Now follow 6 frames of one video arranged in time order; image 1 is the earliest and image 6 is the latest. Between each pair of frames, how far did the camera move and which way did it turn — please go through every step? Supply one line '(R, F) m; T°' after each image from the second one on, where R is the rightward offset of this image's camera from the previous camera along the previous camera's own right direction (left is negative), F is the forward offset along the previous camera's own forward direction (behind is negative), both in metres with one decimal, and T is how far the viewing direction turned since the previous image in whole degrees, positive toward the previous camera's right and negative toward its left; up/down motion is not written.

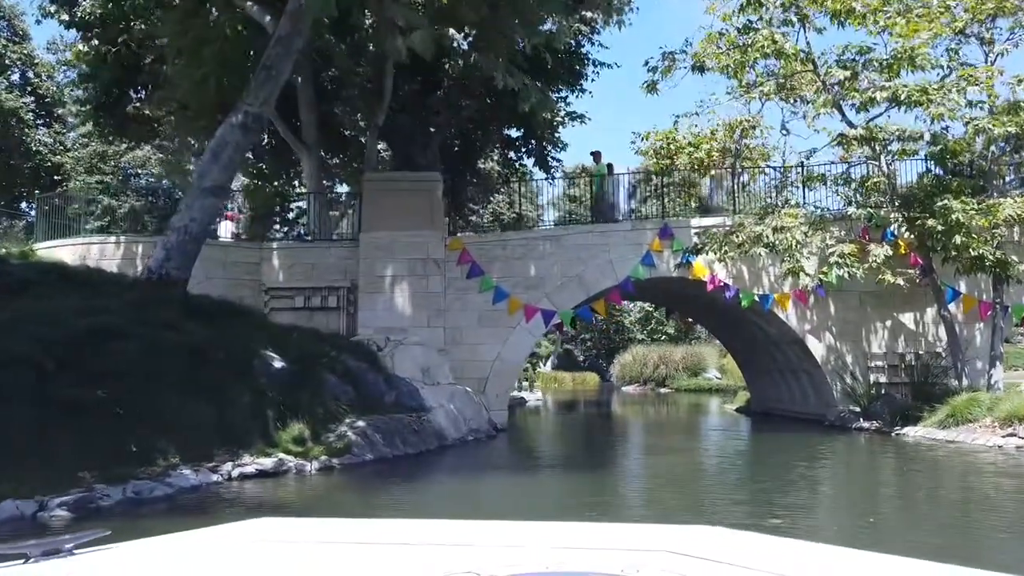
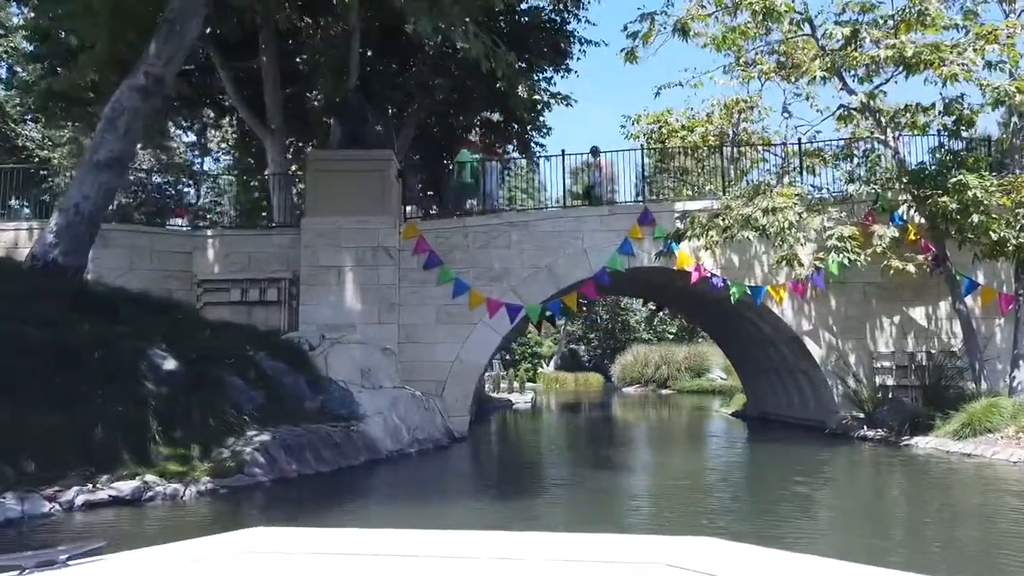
(+0.9, +1.7) m; -1°
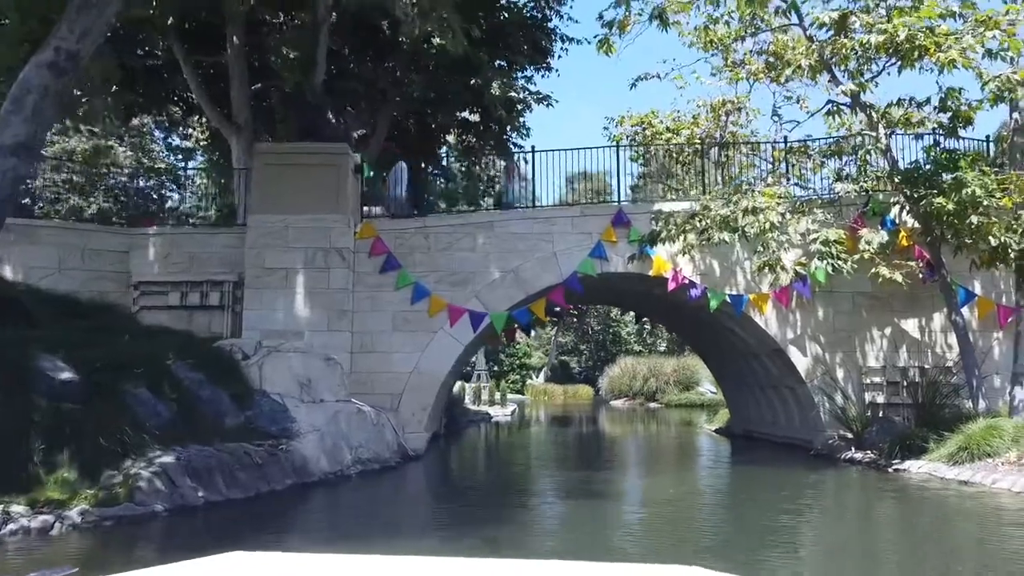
(+0.6, +1.0) m; 0°
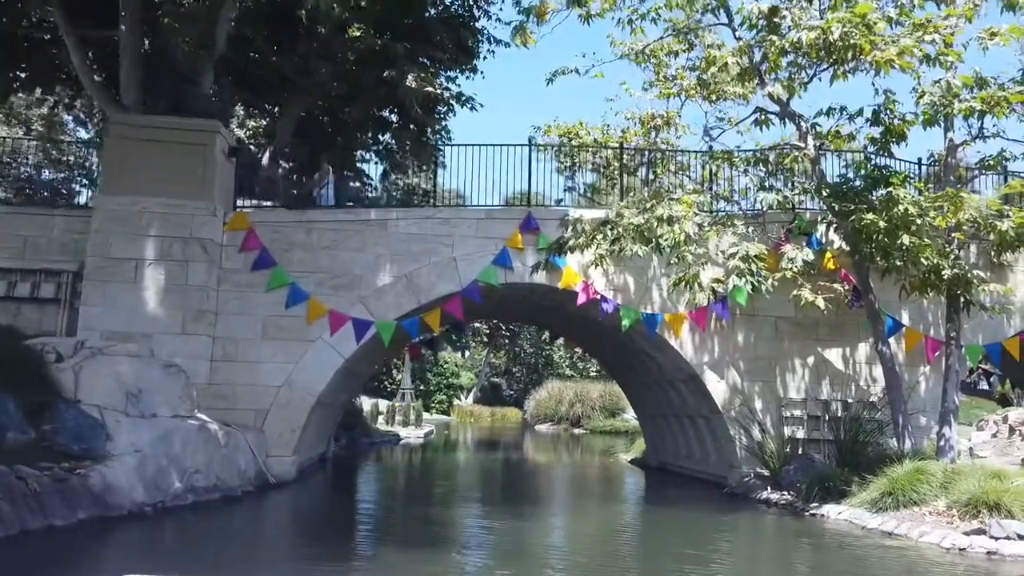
(+0.8, +1.4) m; +4°
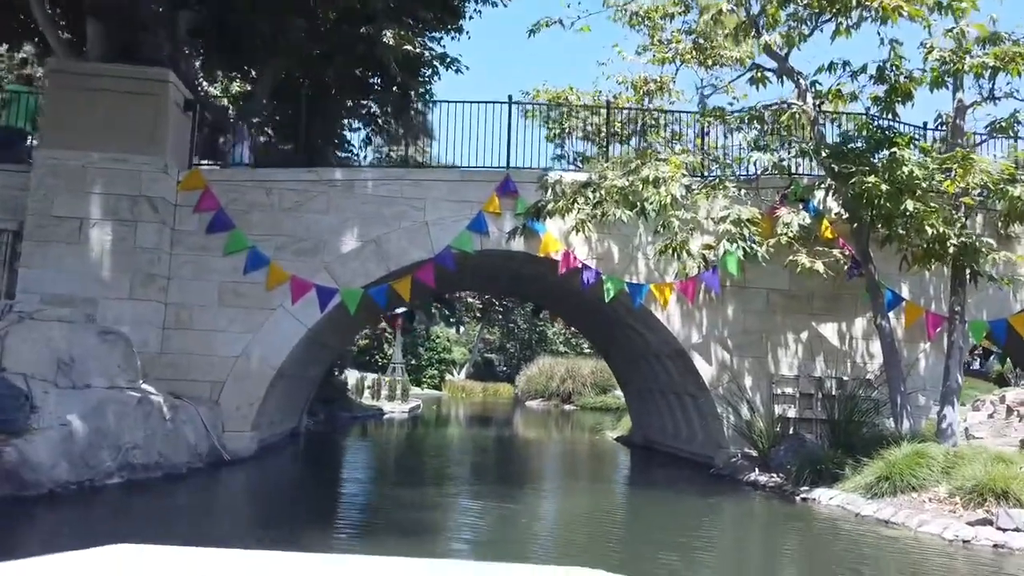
(+0.3, +0.8) m; 0°
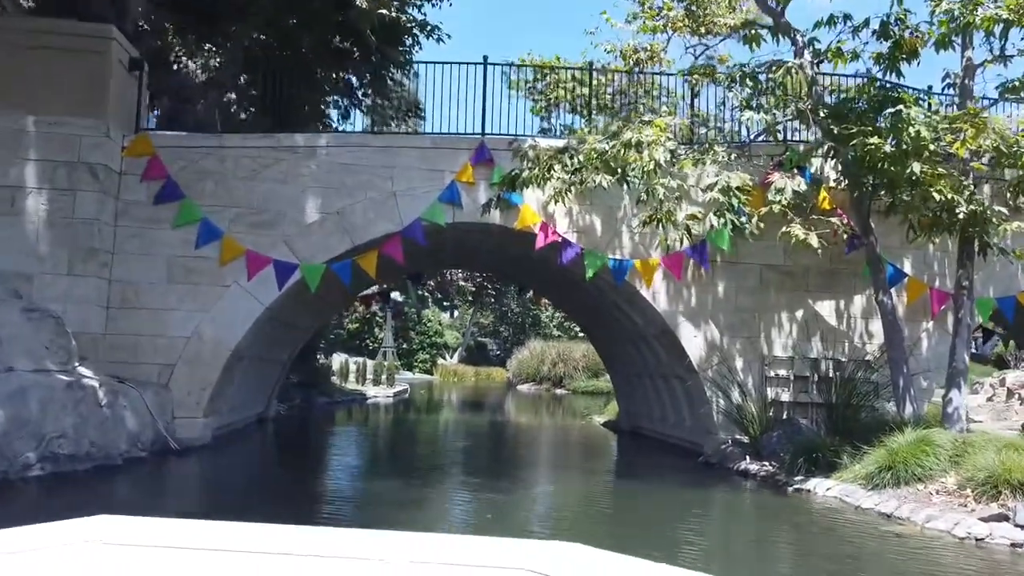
(+0.3, +0.8) m; 0°
